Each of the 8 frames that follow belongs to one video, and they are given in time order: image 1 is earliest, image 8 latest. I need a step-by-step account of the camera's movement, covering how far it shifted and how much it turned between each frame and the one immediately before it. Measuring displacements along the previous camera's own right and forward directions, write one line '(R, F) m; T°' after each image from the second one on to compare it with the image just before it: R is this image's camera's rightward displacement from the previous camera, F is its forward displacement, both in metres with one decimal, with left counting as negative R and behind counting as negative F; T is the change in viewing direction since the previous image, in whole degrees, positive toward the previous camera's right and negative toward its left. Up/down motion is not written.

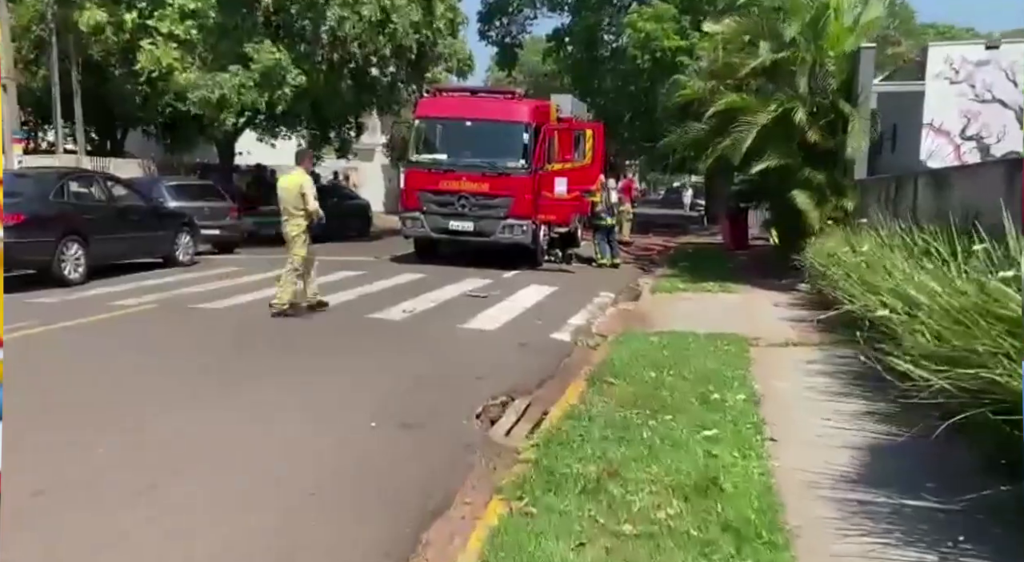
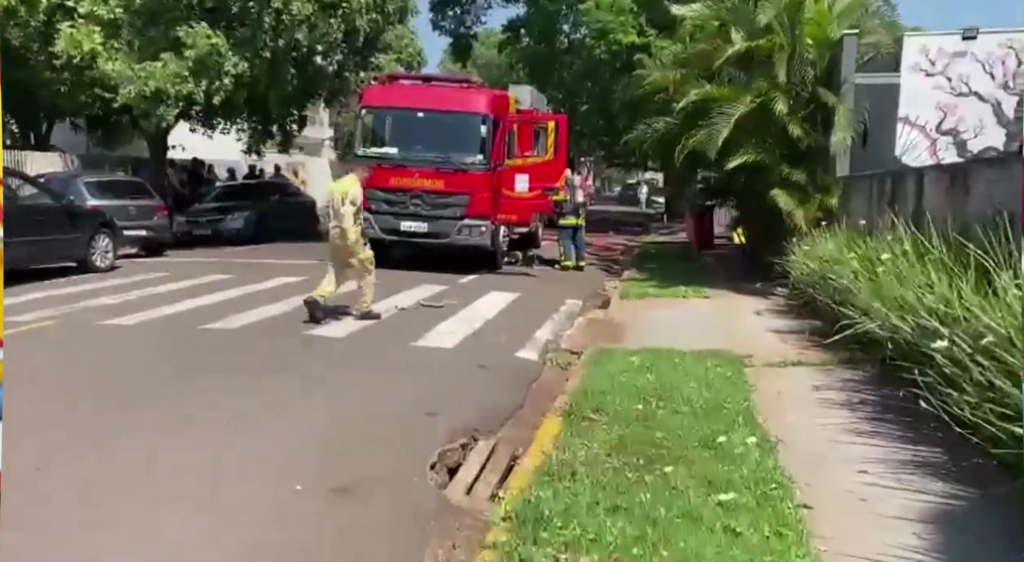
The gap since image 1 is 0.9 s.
(-0.1, +1.4) m; +3°
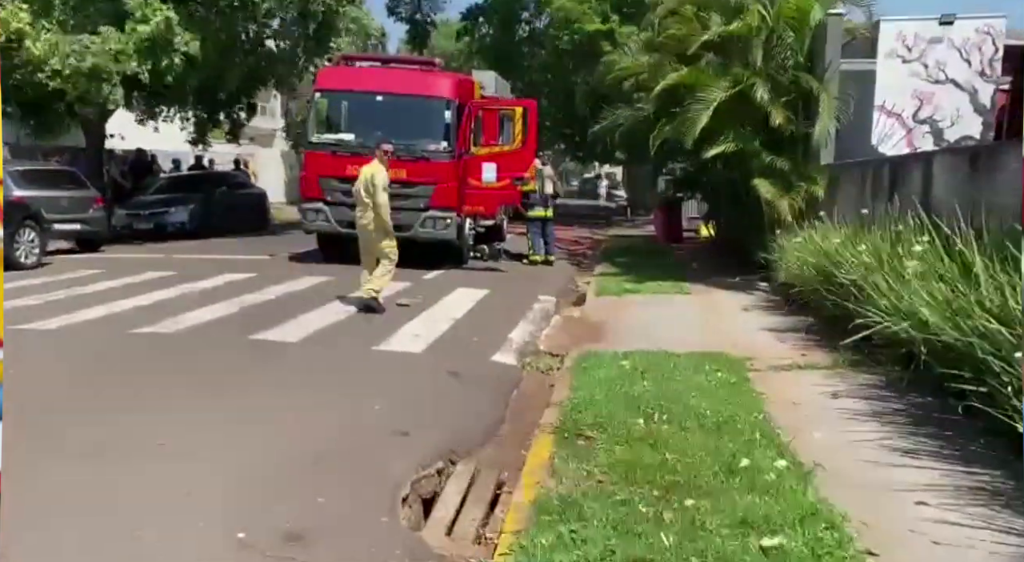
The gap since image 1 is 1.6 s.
(-0.2, +1.0) m; +2°
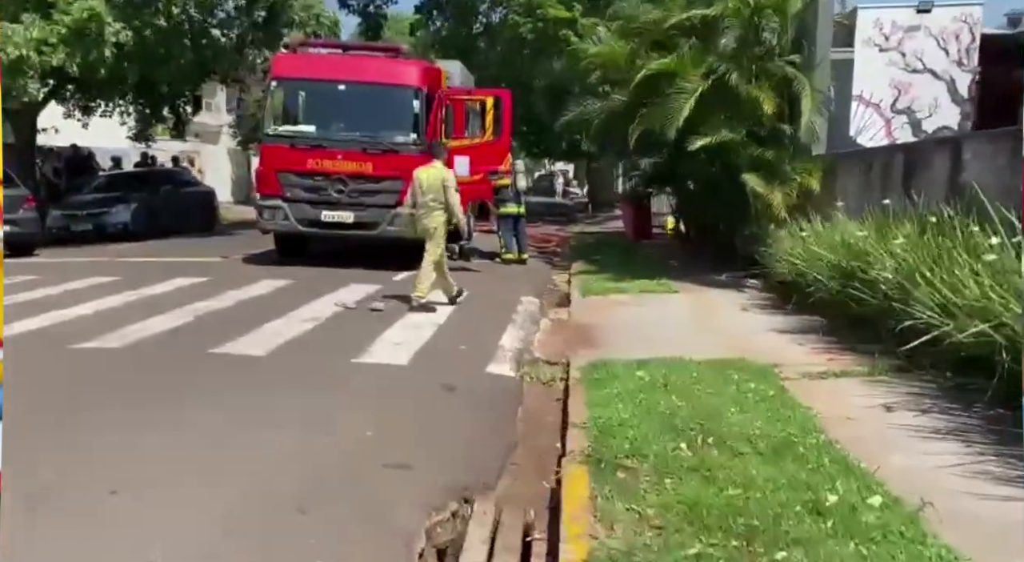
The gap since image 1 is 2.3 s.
(-0.4, +1.0) m; +3°
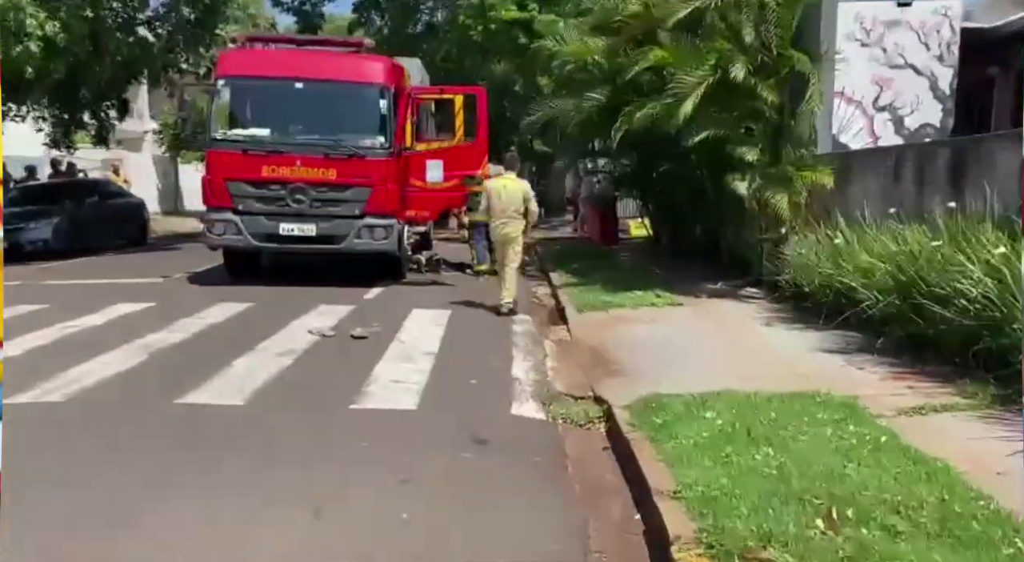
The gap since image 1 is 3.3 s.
(-0.6, +1.3) m; +4°
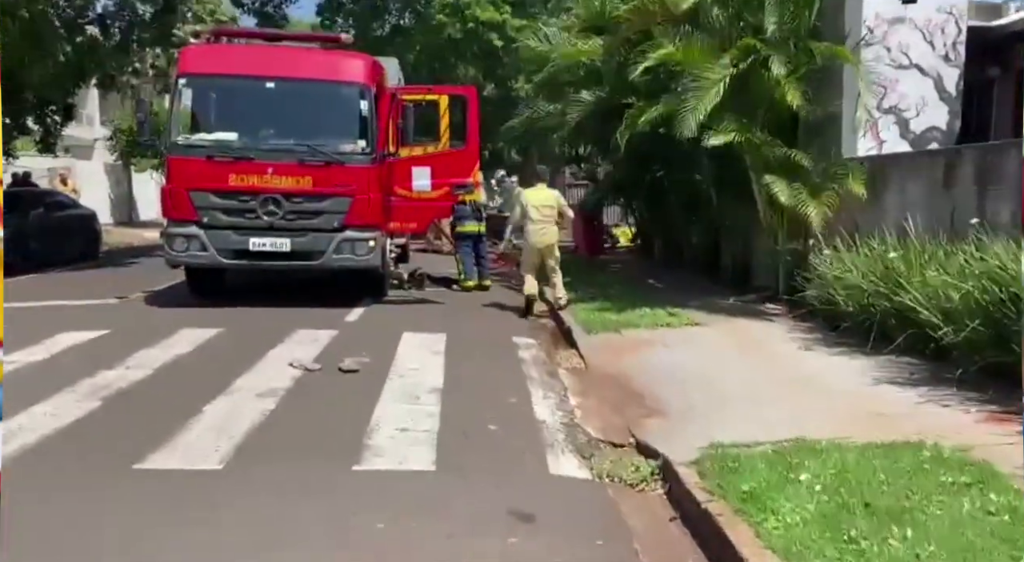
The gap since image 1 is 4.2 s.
(-0.4, +1.3) m; +2°
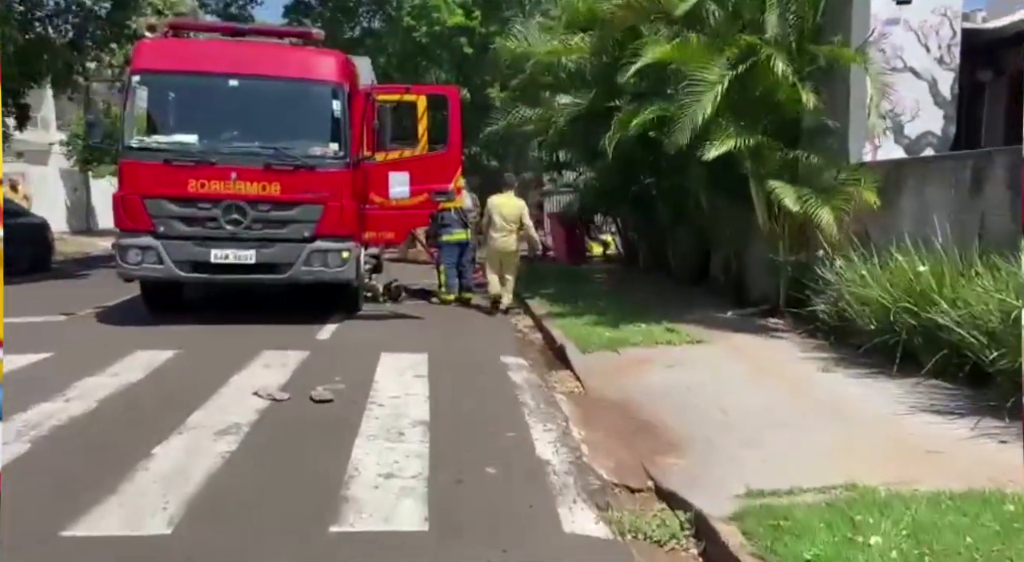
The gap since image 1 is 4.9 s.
(-0.2, +0.9) m; +2°
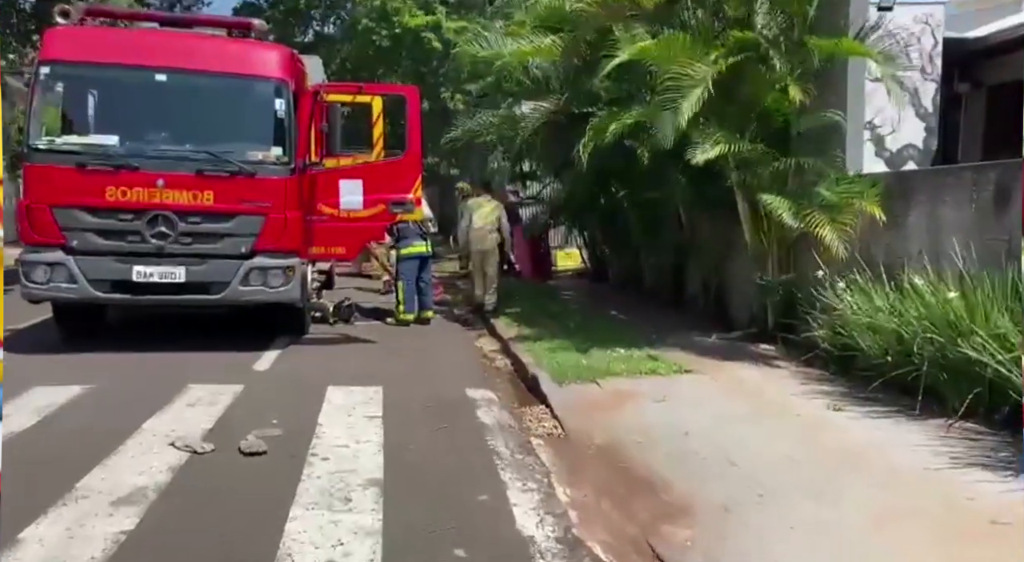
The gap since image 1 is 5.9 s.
(-0.1, +1.2) m; +2°
